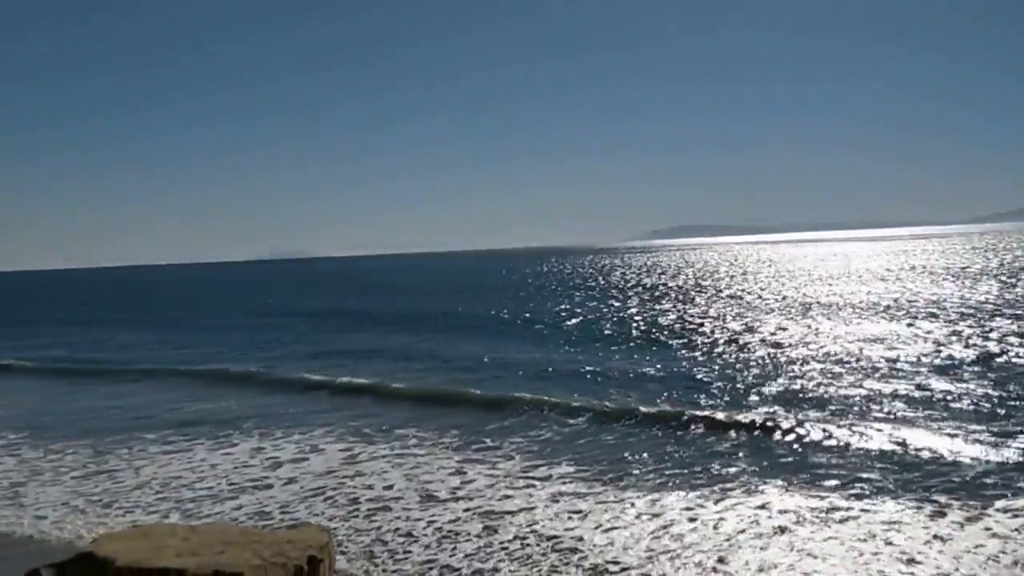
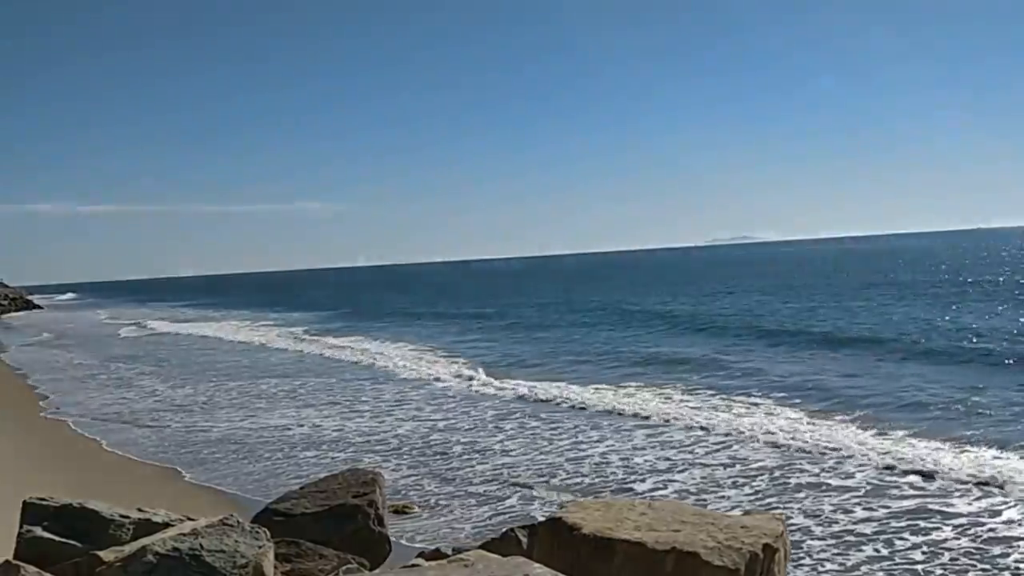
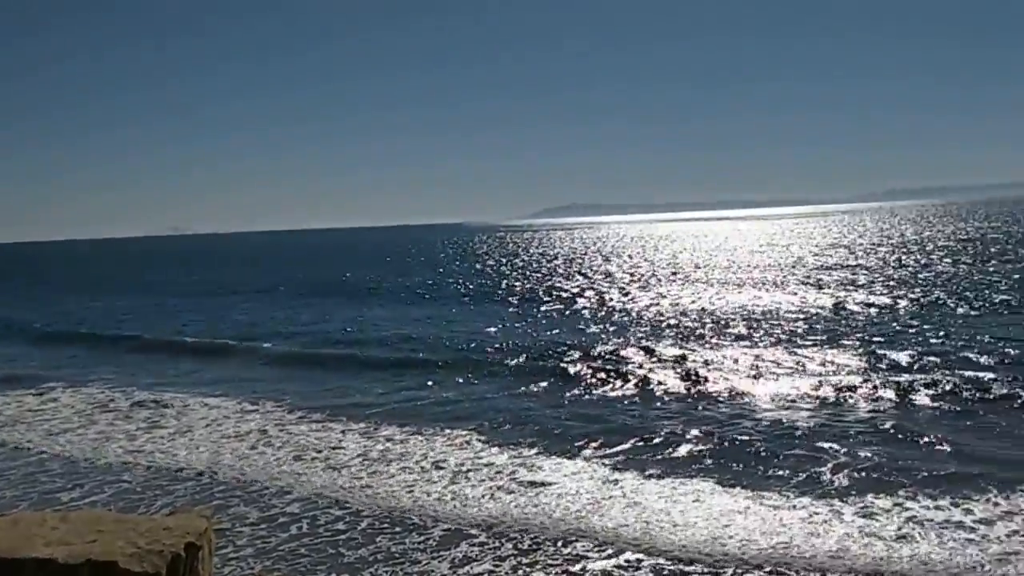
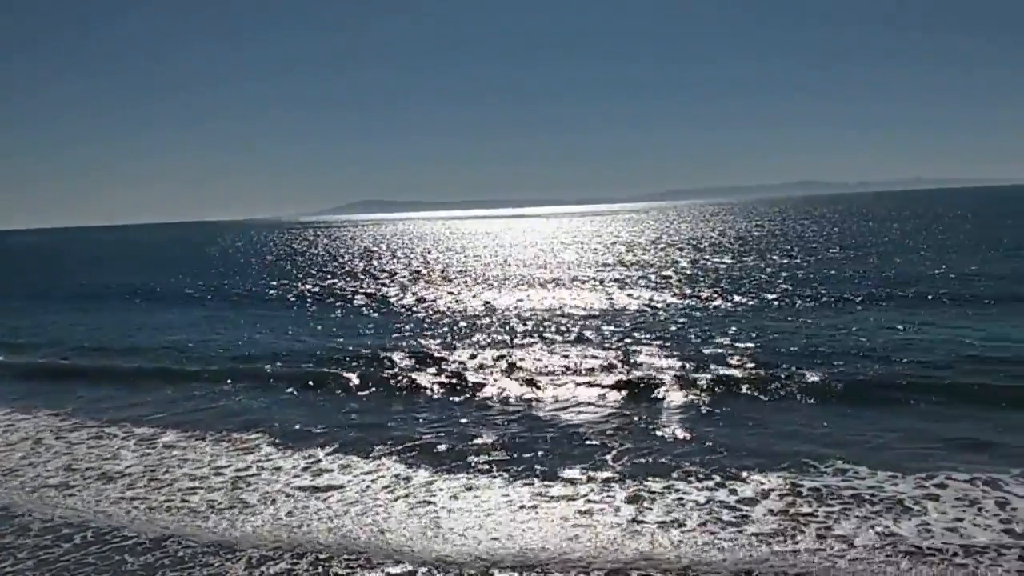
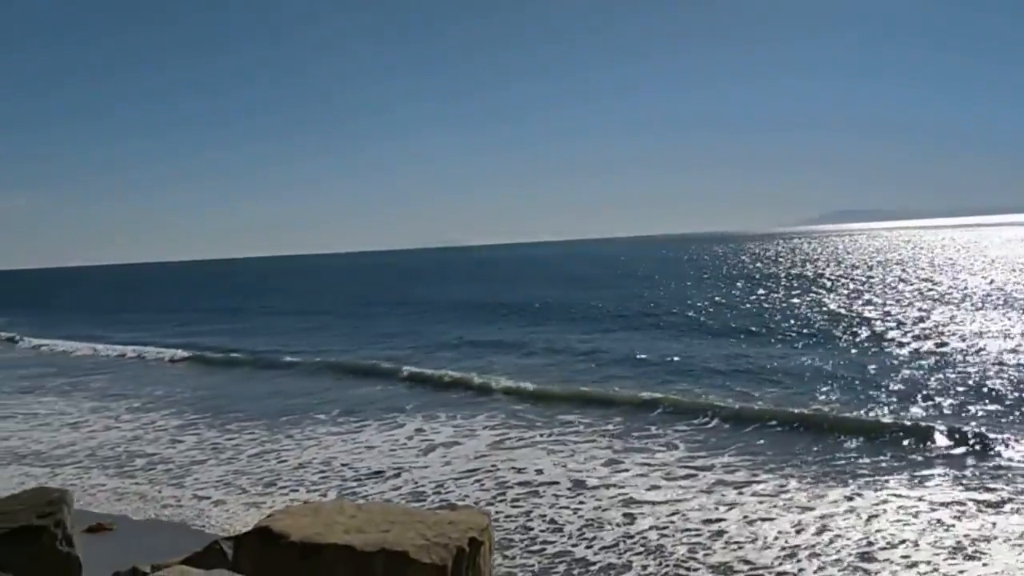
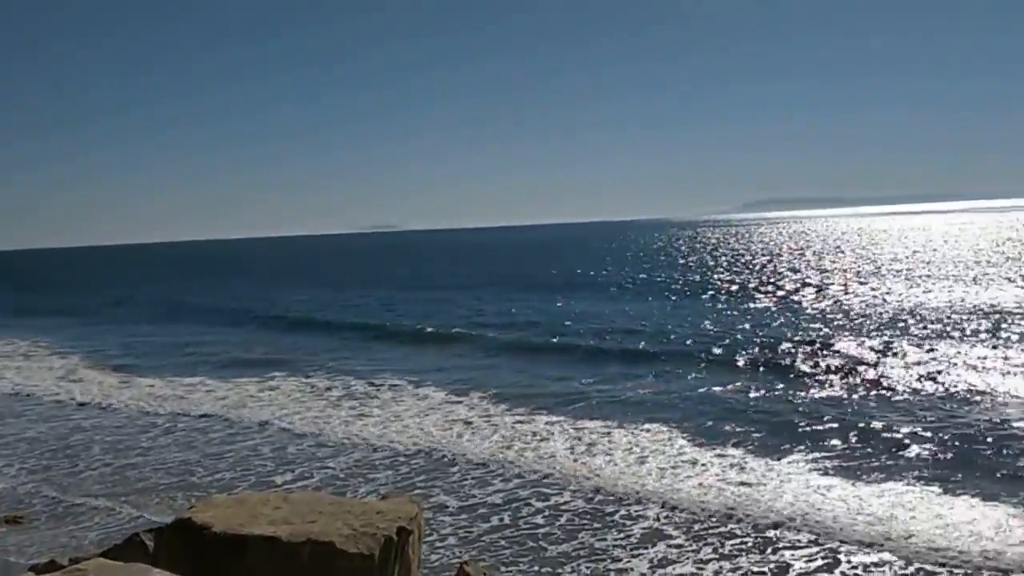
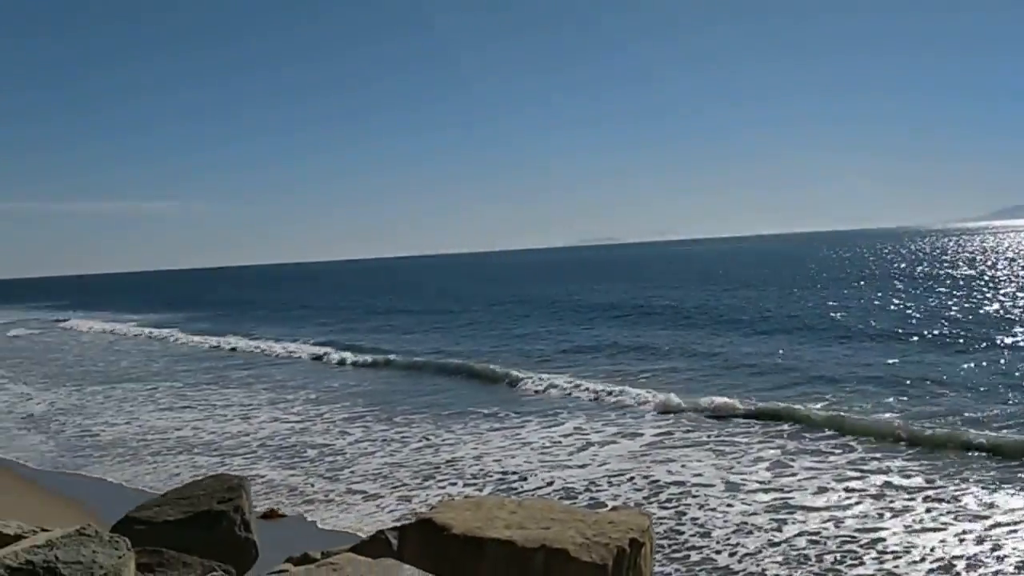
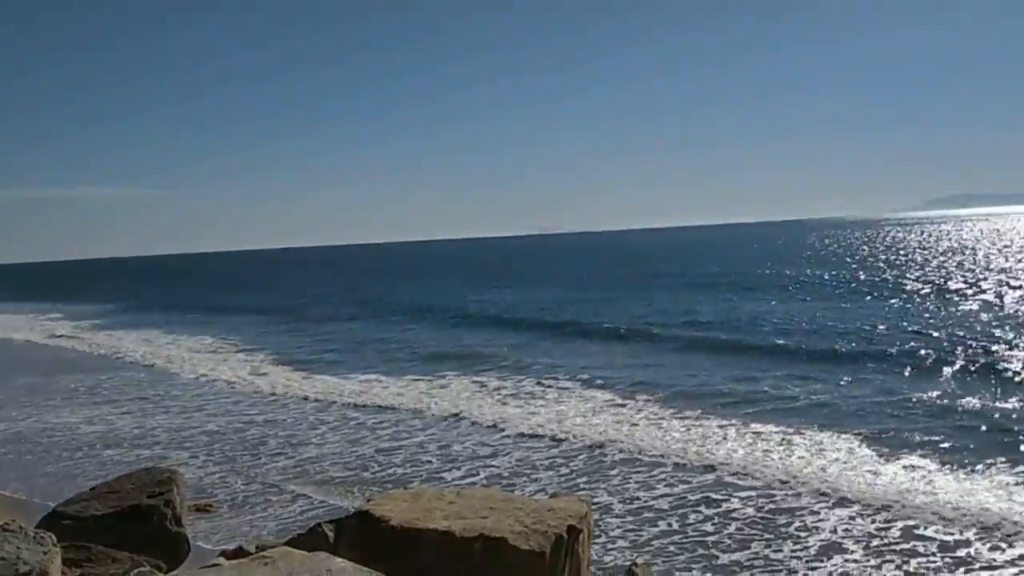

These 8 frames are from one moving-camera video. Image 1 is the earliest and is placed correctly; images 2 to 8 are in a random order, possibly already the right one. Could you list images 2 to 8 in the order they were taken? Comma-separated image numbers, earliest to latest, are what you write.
5, 7, 2, 8, 6, 3, 4
